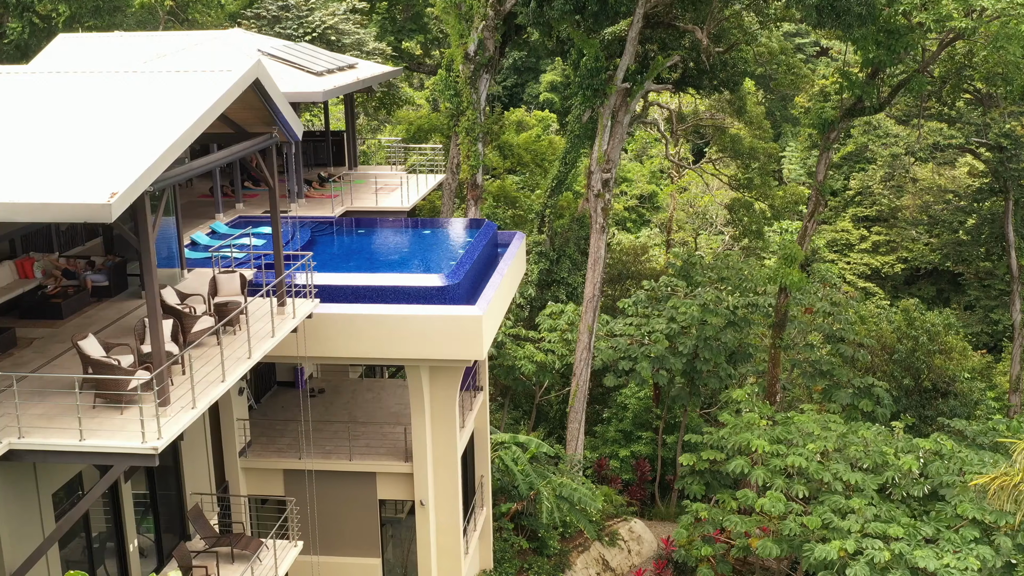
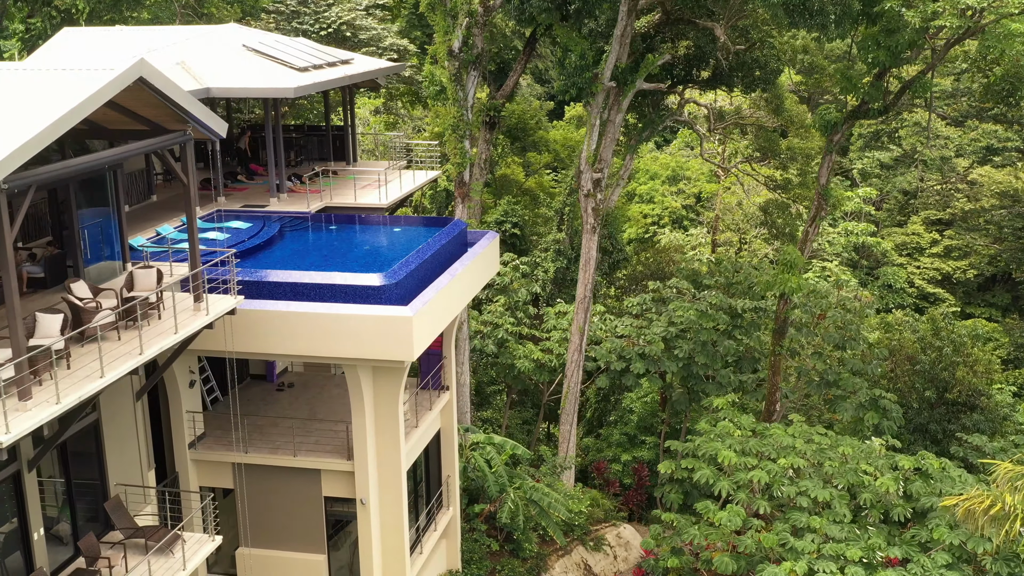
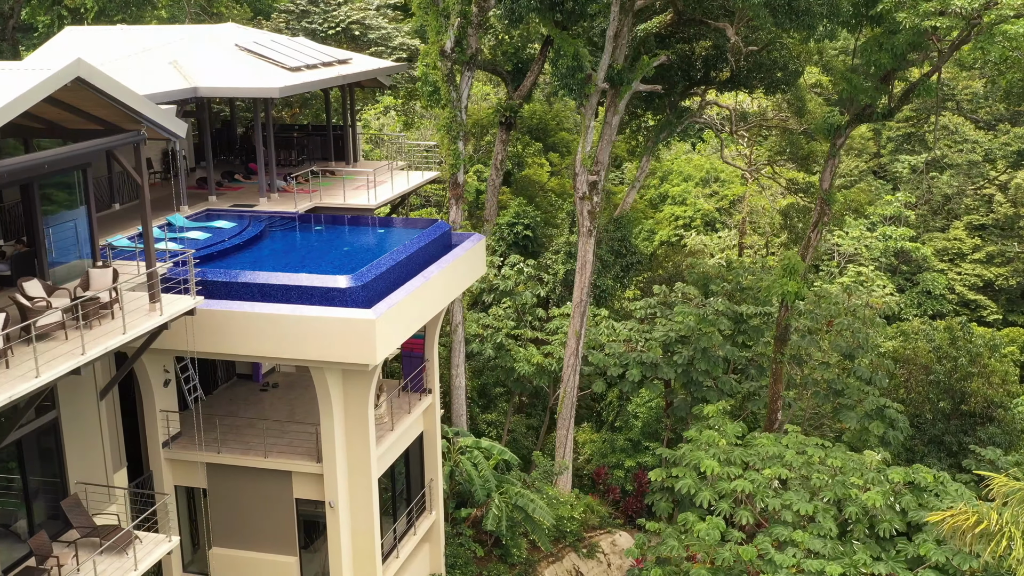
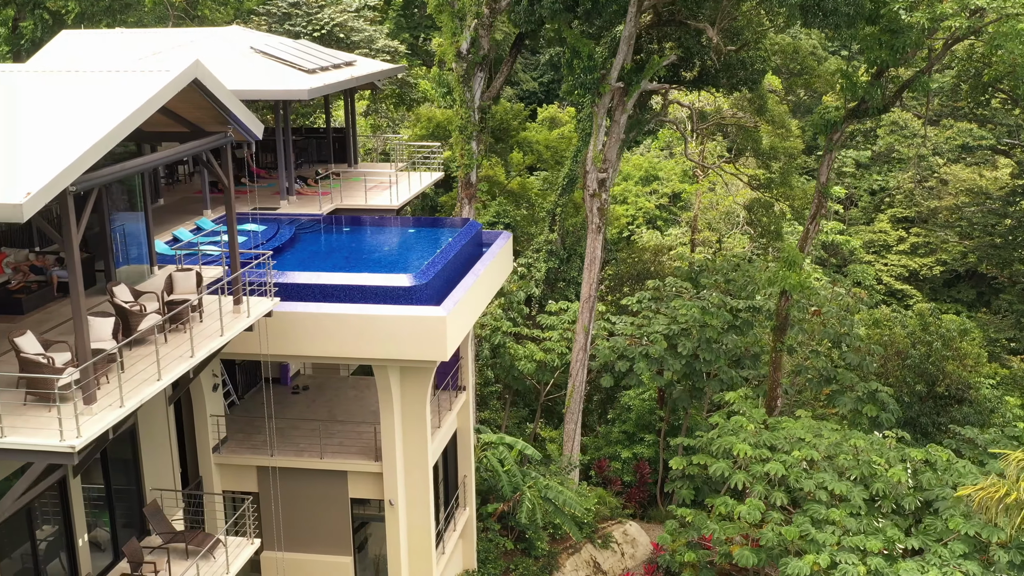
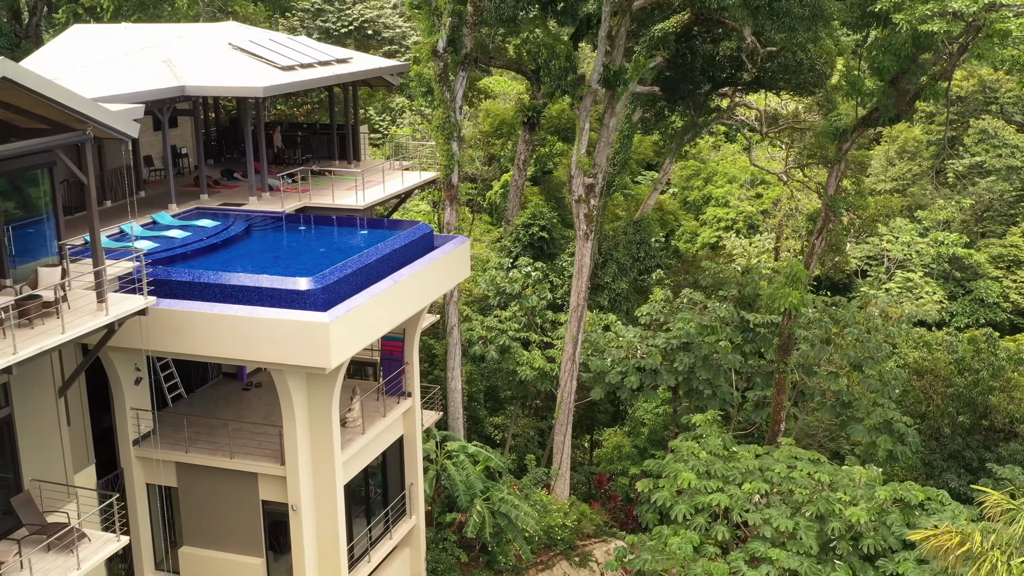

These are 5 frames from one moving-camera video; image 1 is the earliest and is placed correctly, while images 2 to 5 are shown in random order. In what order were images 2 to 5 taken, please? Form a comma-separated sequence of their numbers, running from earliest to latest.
4, 2, 3, 5
